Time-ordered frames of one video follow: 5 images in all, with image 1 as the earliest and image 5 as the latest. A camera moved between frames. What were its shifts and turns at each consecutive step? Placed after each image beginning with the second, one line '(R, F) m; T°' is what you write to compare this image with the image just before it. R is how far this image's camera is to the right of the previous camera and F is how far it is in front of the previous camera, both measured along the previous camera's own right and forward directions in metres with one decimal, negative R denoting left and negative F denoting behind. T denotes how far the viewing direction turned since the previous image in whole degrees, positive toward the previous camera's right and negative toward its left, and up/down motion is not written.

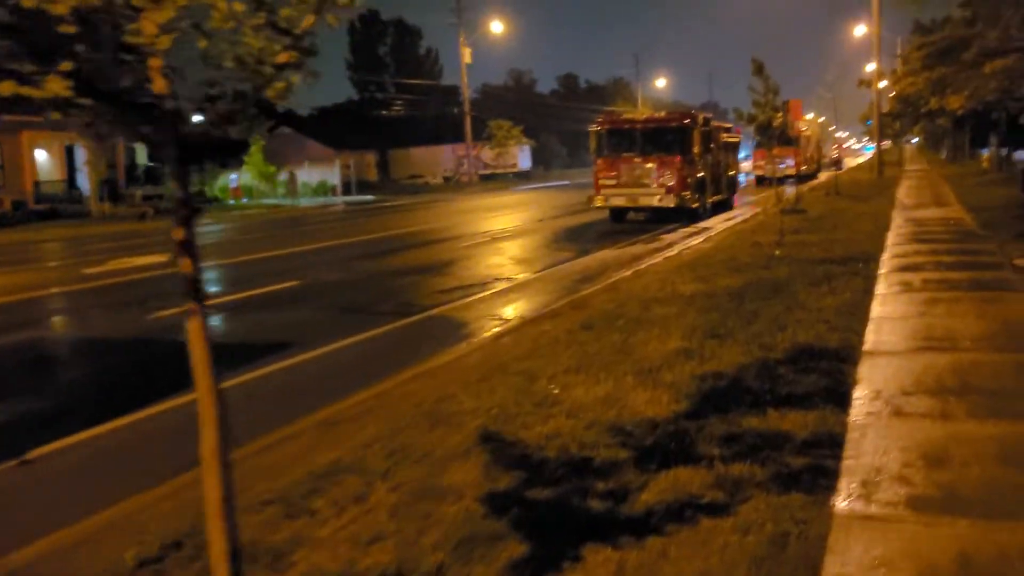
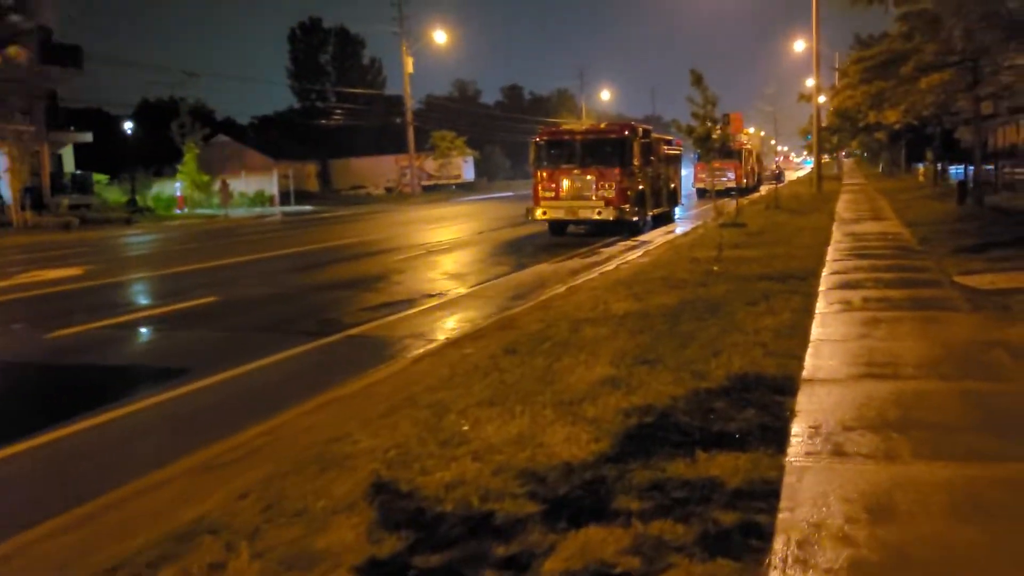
(+0.3, +0.7) m; +4°
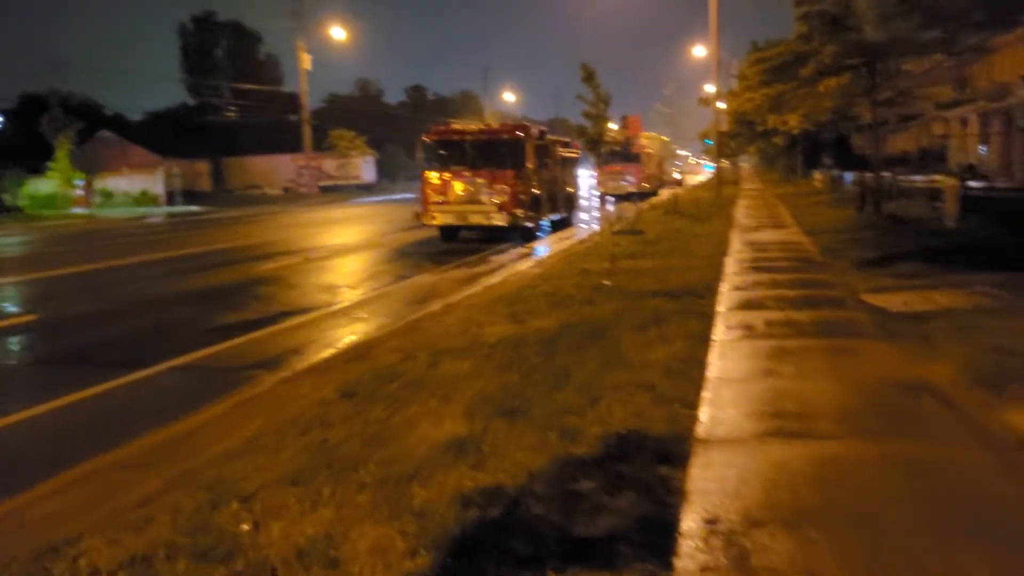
(+0.6, +1.7) m; +6°
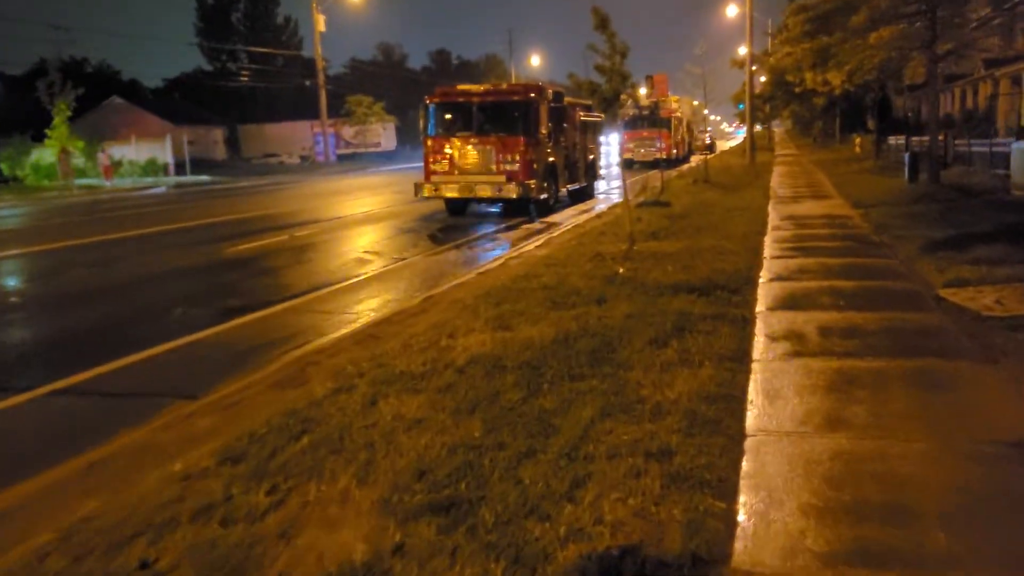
(+0.5, +2.3) m; -2°
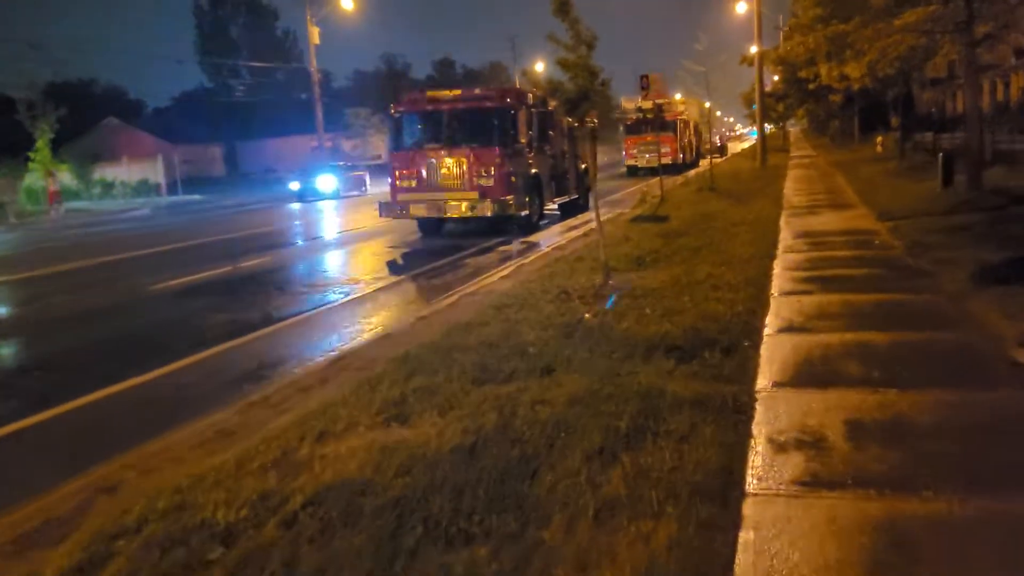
(+0.9, +2.5) m; -1°
